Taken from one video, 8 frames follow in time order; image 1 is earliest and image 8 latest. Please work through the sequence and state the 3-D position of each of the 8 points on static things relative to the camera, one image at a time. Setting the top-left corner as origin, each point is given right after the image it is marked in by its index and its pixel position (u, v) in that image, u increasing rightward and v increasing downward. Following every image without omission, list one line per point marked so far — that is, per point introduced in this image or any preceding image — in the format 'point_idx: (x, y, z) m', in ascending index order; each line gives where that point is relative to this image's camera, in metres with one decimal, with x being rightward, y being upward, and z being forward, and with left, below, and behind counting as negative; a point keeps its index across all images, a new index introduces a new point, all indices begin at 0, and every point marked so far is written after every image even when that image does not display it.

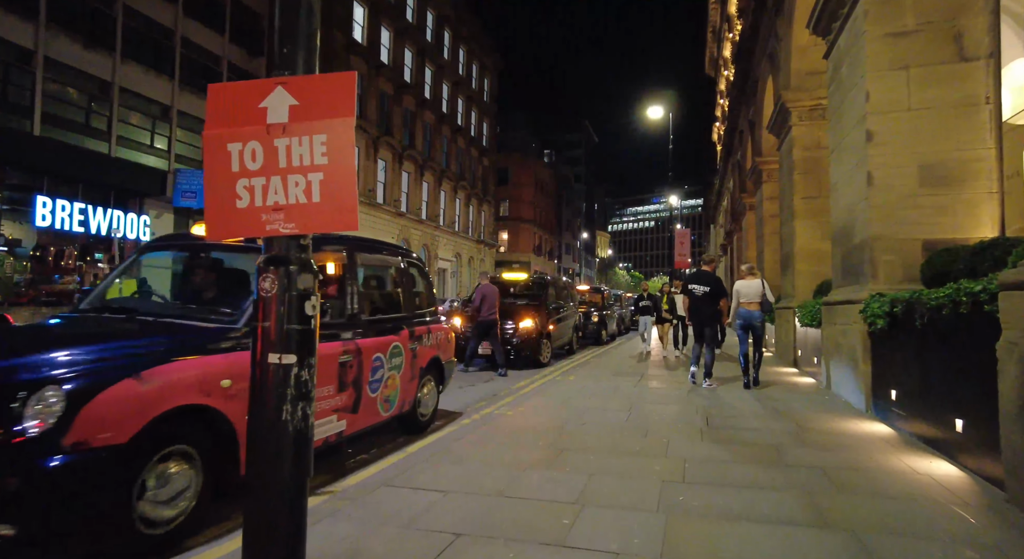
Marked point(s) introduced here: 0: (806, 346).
0: (+5.2, -1.2, +10.4) m
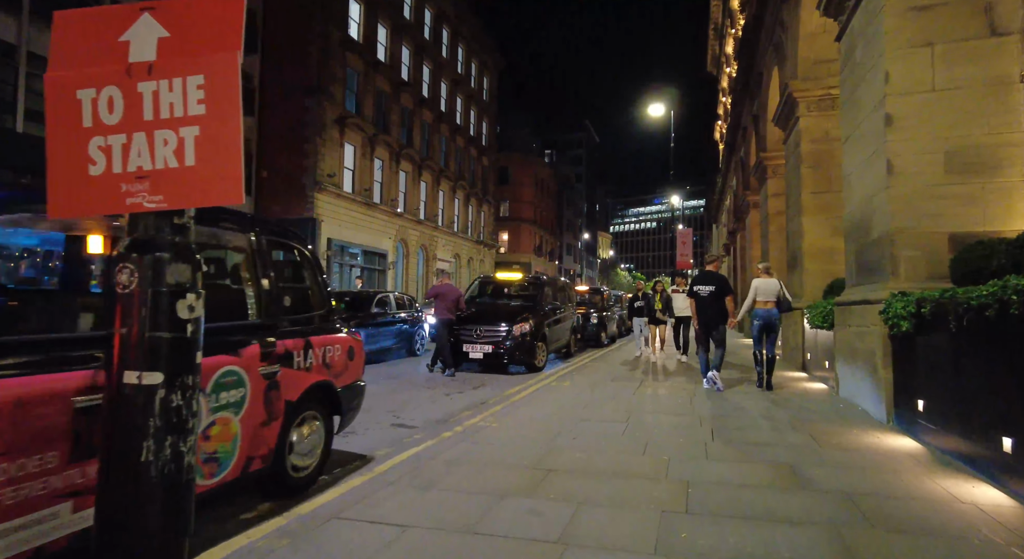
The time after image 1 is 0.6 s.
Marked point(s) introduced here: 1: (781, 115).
0: (+5.1, -1.2, +9.8) m
1: (+5.7, +3.5, +12.3) m
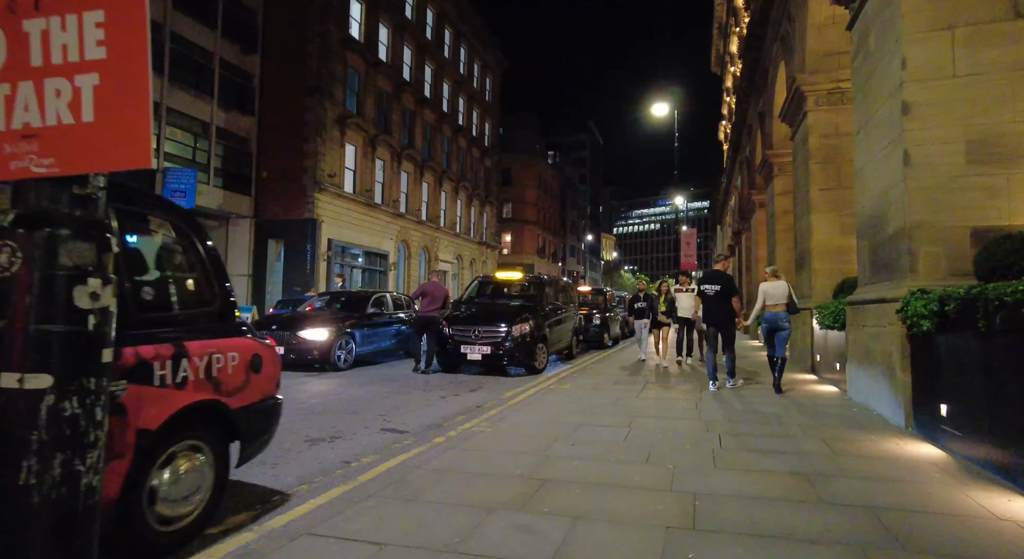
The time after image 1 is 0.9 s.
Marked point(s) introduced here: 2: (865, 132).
0: (+5.1, -1.2, +9.4) m
1: (+5.7, +3.5, +11.9) m
2: (+4.3, +1.8, +7.0) m
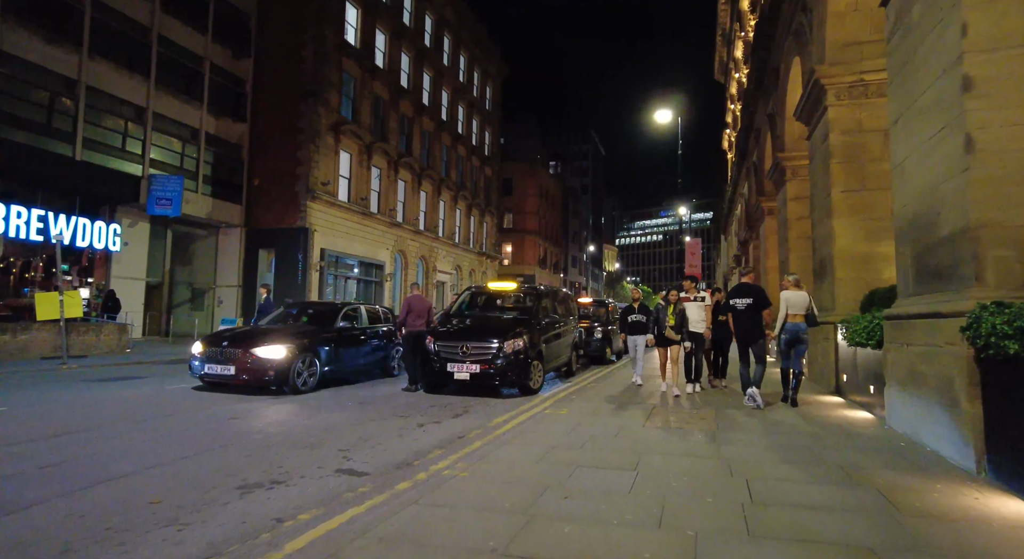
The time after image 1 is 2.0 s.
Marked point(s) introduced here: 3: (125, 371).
0: (+5.0, -1.3, +8.4) m
1: (+5.6, +3.3, +11.0) m
2: (+4.1, +1.7, +6.0) m
3: (-9.1, -2.1, +13.4) m
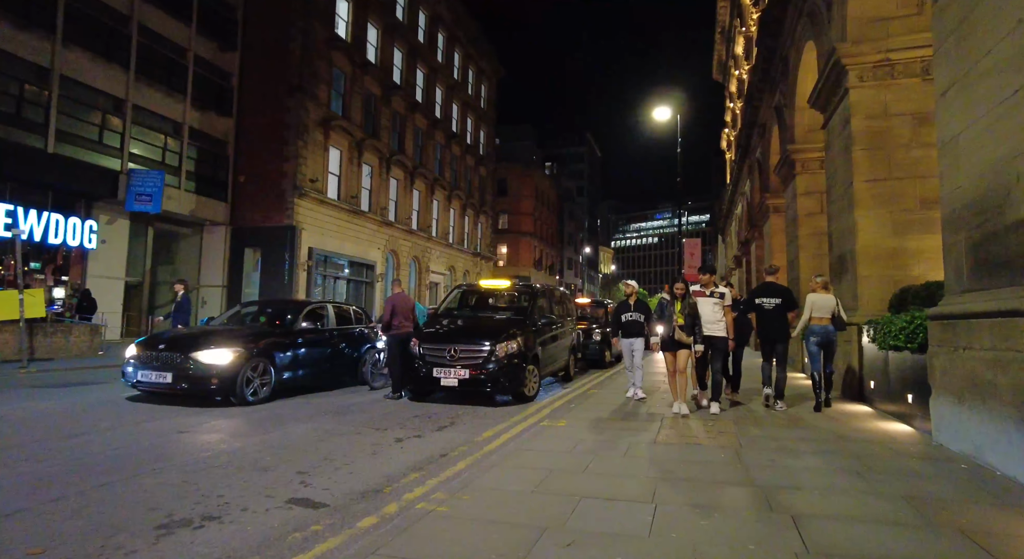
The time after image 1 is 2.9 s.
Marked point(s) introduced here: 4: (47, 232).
0: (+4.9, -1.3, +7.6) m
1: (+5.4, +3.3, +10.2) m
2: (+4.0, +1.7, +5.2) m
3: (-9.2, -2.1, +12.5) m
4: (-15.5, +1.6, +19.3) m
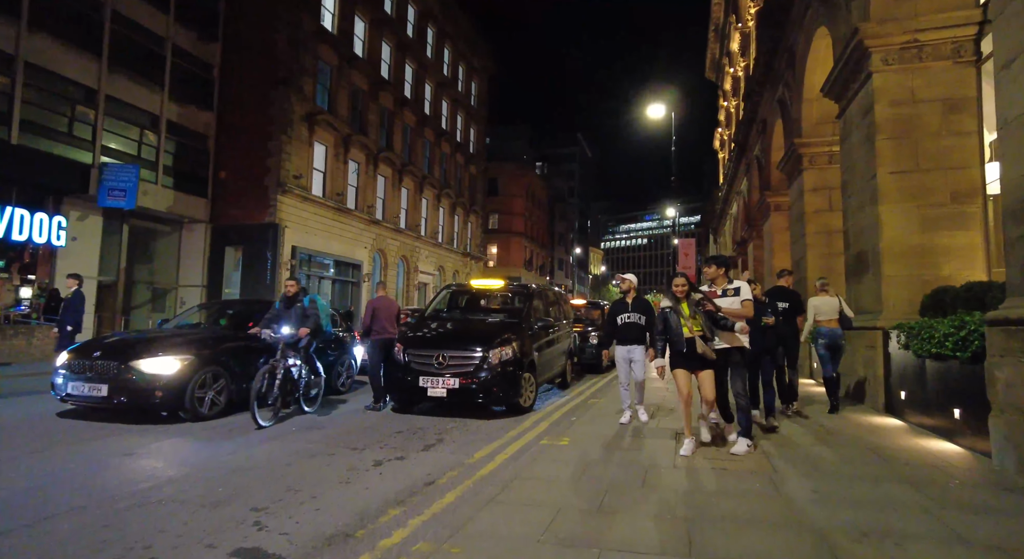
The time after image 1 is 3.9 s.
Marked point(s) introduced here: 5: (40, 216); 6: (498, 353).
0: (+4.8, -1.3, +6.8) m
1: (+5.4, +3.3, +9.5) m
2: (+4.0, +1.7, +4.5) m
3: (-9.4, -2.1, +11.5) m
4: (-15.7, +1.6, +18.2) m
5: (-15.6, +2.1, +19.2) m
6: (-0.2, -1.0, +8.1) m
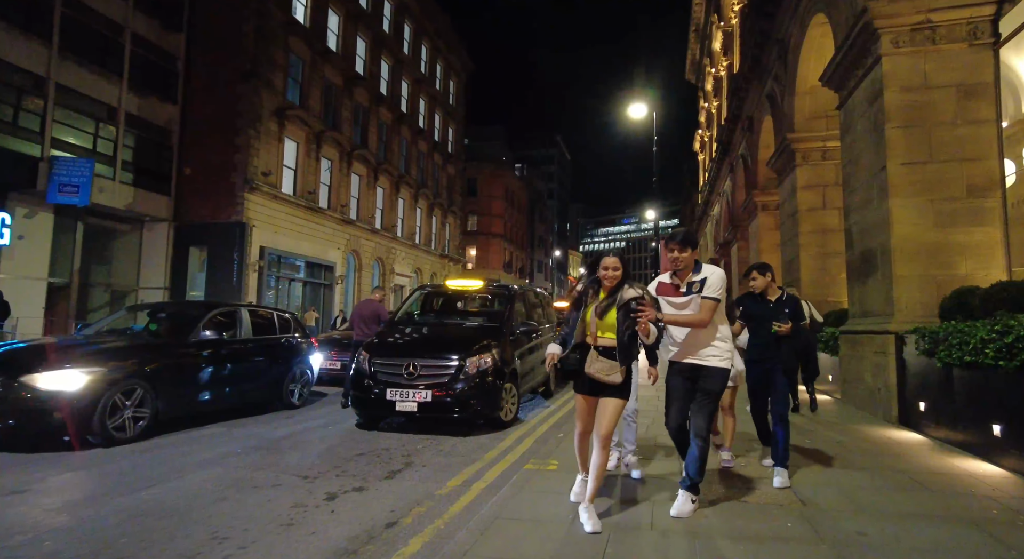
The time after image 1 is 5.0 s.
0: (+4.6, -1.3, +6.2) m
1: (+5.0, +3.3, +8.8) m
2: (+3.9, +1.8, +3.8) m
3: (-9.7, -2.1, +10.3) m
4: (-16.3, +1.6, +16.8) m
5: (-16.3, +2.1, +17.8) m
6: (-0.5, -1.0, +7.2) m
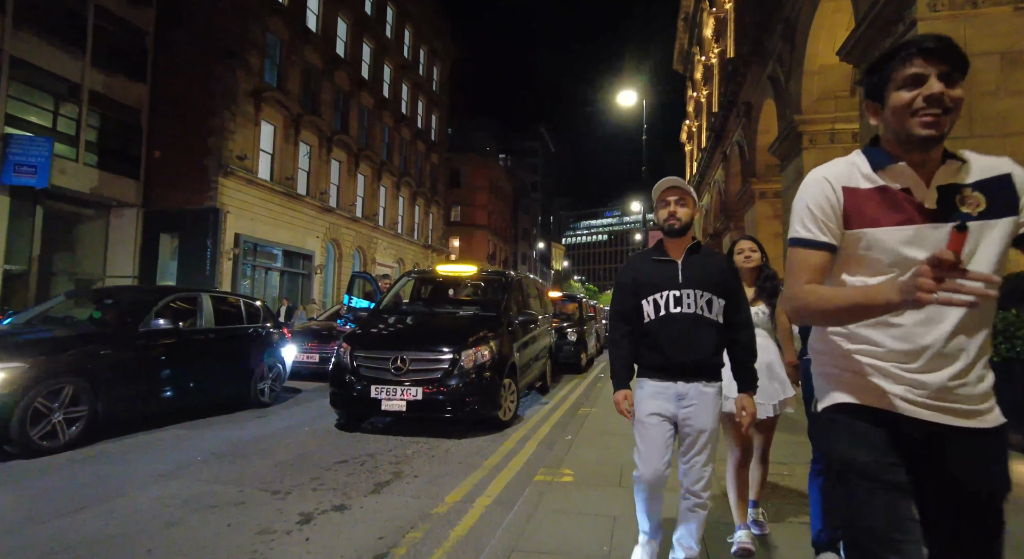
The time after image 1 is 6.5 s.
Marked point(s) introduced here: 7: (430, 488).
0: (+4.6, -1.1, +5.5) m
1: (+5.0, +3.5, +8.2) m
2: (+4.0, +1.9, +3.1) m
3: (-9.8, -1.8, +9.2) m
4: (-16.6, +1.9, +15.5) m
5: (-16.6, +2.5, +16.5) m
6: (-0.4, -0.8, +6.4) m
7: (-0.6, -1.6, +4.5) m
